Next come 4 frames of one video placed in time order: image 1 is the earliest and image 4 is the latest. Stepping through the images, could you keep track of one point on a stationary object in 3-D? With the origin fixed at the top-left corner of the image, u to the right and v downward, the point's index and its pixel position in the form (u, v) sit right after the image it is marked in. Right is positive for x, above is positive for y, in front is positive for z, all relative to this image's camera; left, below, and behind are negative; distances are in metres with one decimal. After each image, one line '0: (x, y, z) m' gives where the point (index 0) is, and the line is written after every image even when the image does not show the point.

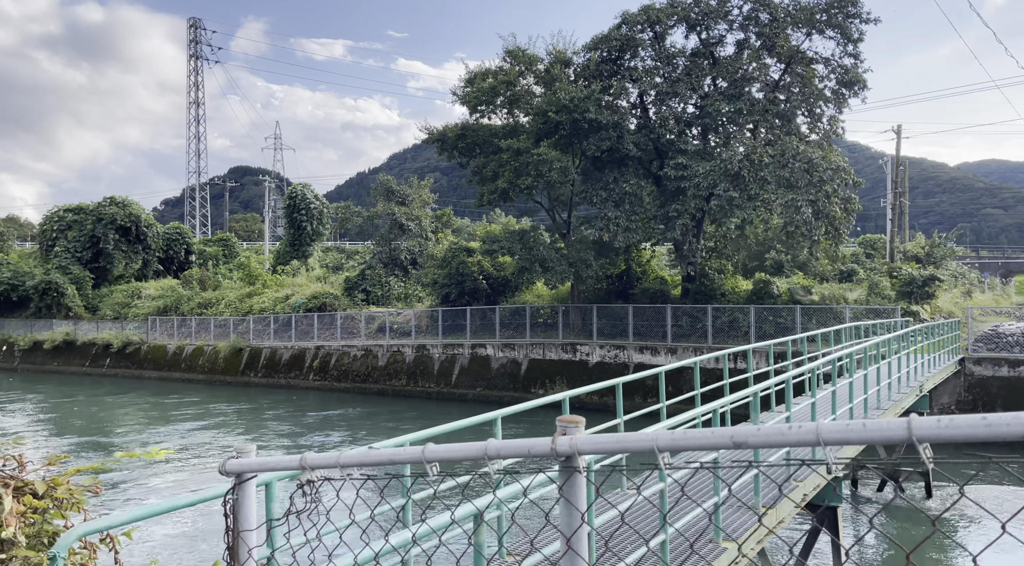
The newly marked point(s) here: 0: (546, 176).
0: (+1.0, +2.7, +18.7) m
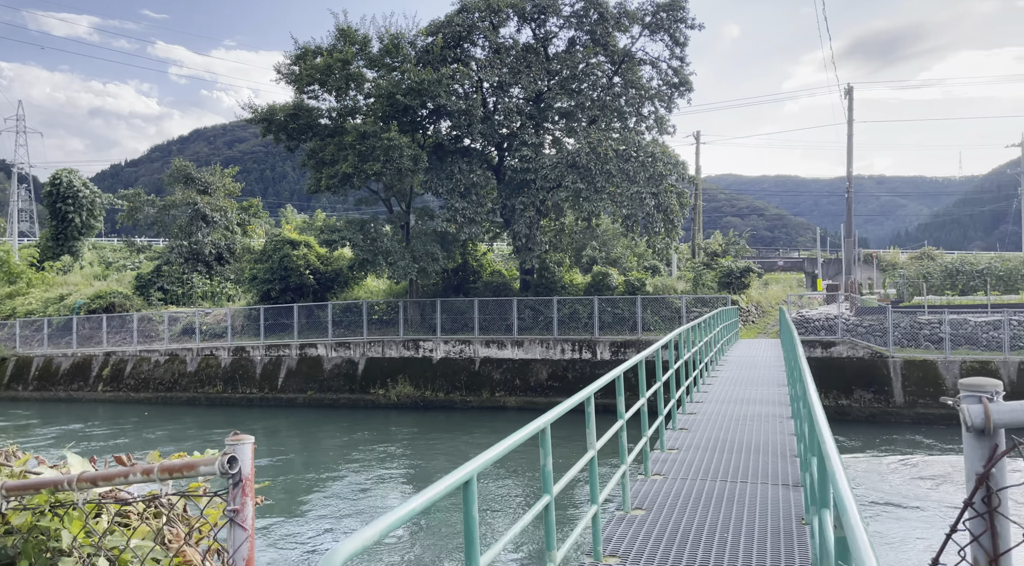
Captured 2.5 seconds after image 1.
0: (-2.8, +2.8, +17.8) m
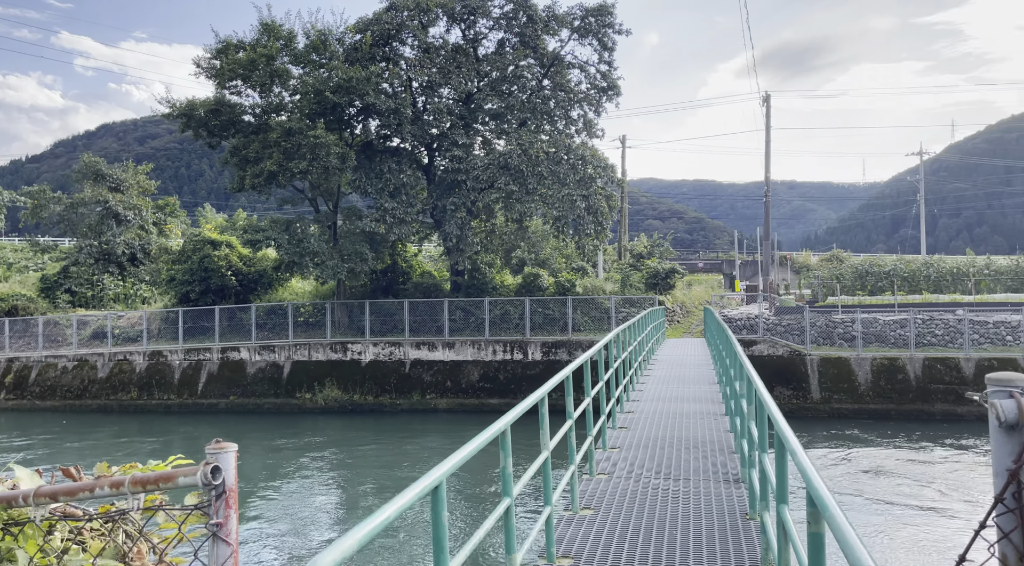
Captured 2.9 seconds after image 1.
0: (-4.4, +2.8, +17.4) m
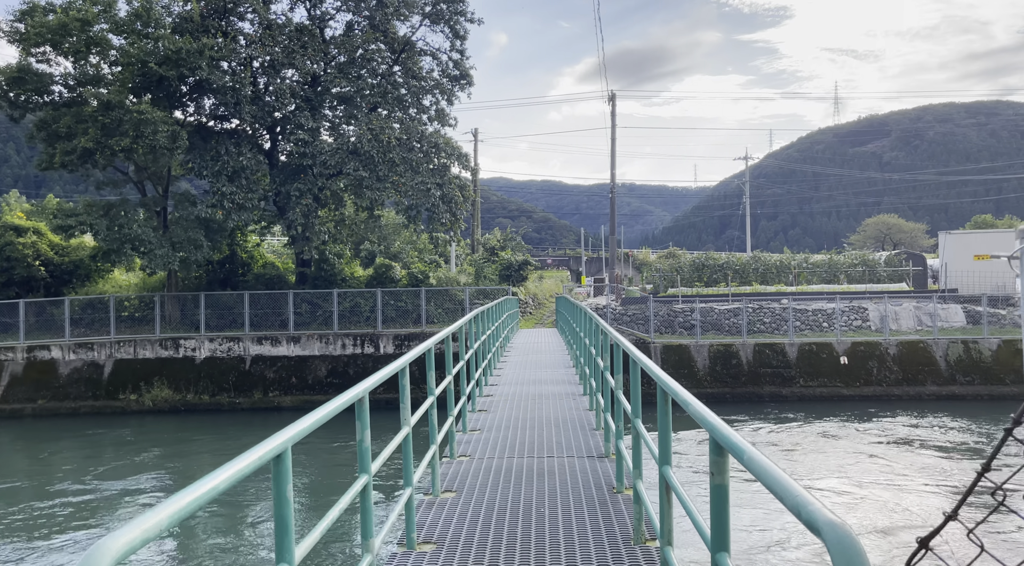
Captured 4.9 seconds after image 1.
0: (-7.6, +3.0, +15.8) m
